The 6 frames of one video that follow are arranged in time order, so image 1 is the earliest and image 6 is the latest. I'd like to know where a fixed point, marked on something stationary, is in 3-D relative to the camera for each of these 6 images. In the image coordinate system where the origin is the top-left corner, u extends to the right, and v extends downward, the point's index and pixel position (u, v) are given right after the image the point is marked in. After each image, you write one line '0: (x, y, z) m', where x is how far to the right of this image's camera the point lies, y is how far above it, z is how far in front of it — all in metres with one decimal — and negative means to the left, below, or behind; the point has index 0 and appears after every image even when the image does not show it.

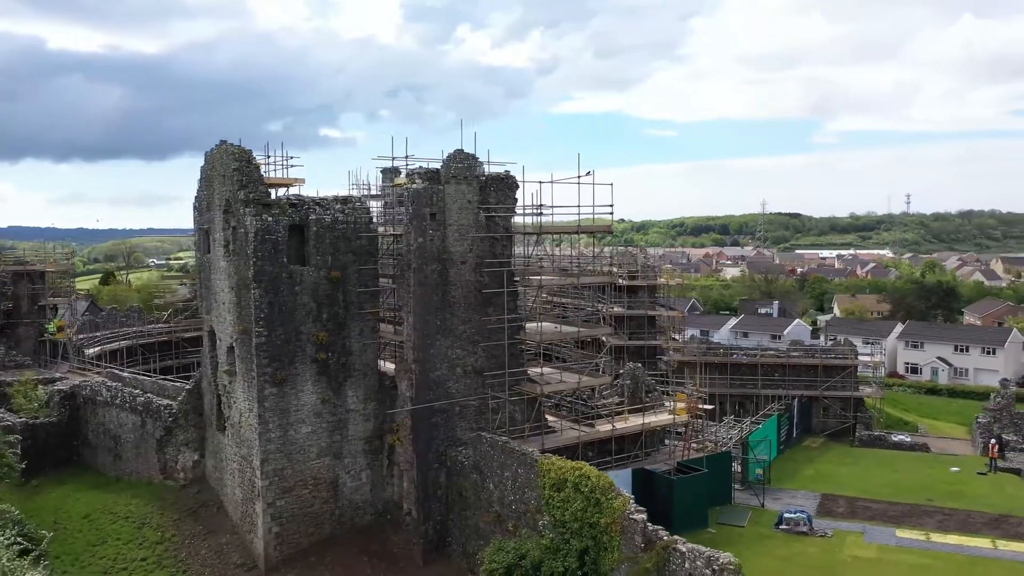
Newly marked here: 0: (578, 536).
0: (+1.1, -4.1, +12.0) m
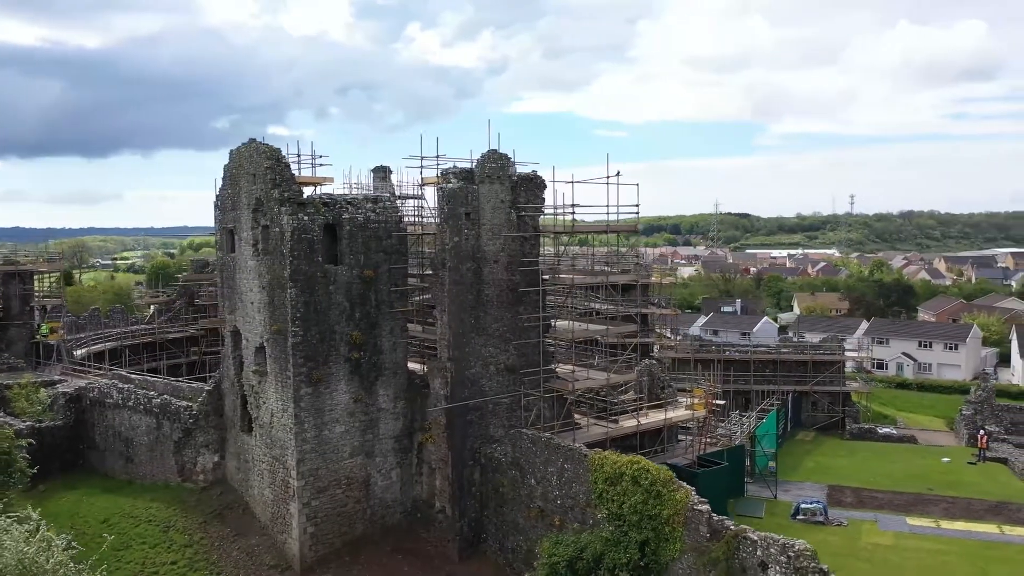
0: (+2.1, -4.1, +12.3) m
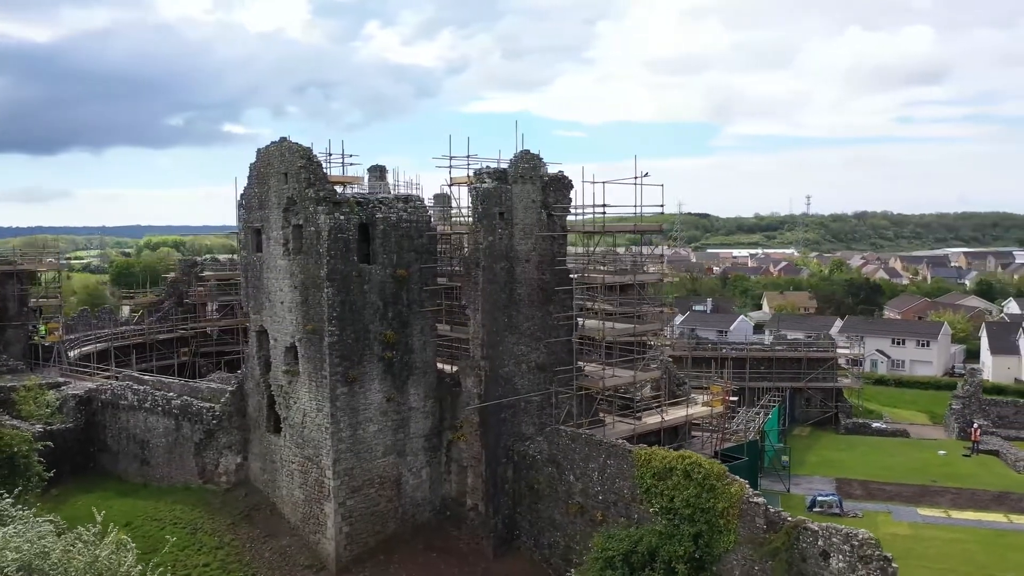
0: (+3.1, -4.1, +12.6) m
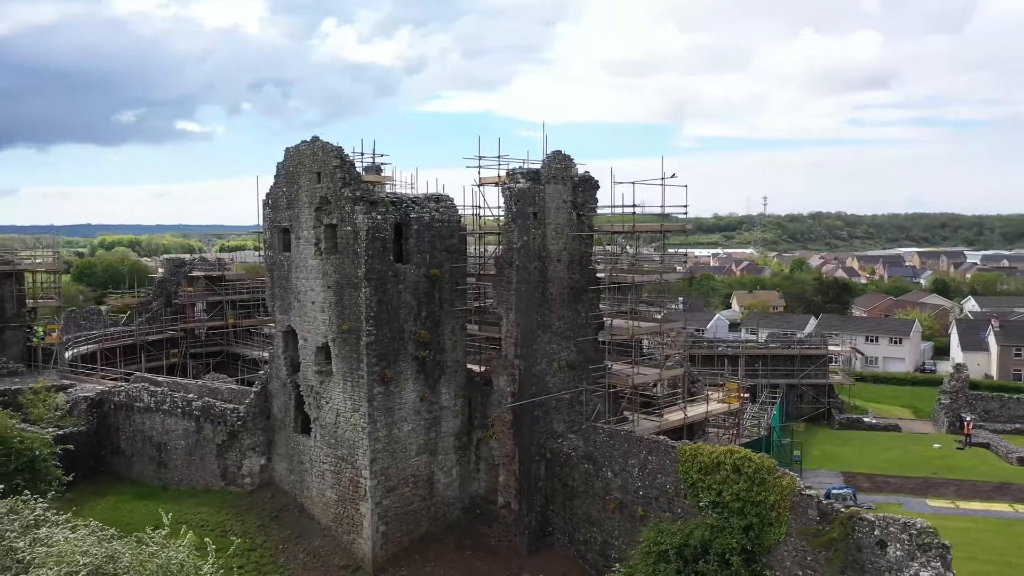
0: (+4.1, -4.1, +12.9) m
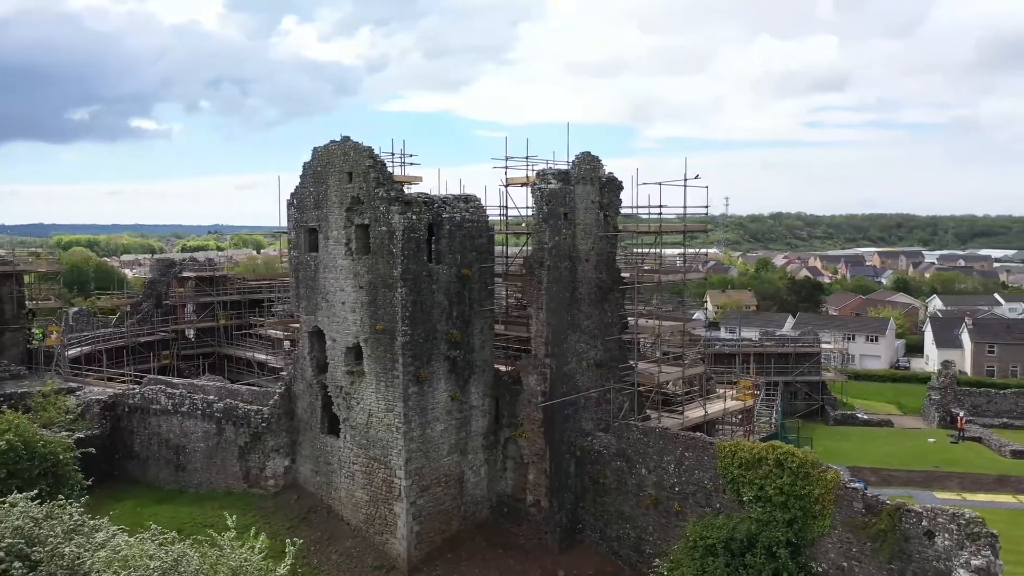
0: (+5.0, -4.1, +13.2) m
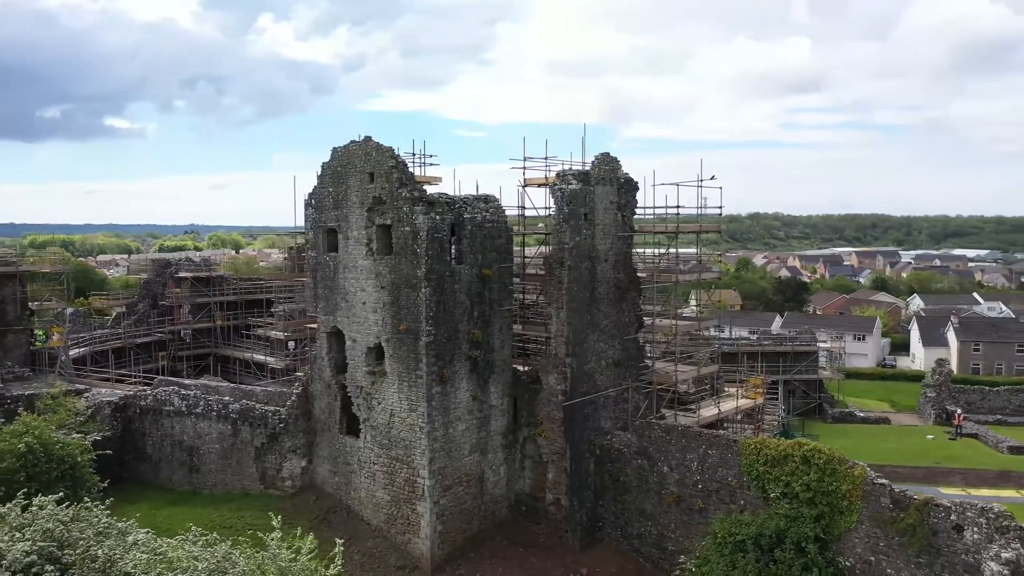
0: (+5.6, -4.0, +13.4) m
